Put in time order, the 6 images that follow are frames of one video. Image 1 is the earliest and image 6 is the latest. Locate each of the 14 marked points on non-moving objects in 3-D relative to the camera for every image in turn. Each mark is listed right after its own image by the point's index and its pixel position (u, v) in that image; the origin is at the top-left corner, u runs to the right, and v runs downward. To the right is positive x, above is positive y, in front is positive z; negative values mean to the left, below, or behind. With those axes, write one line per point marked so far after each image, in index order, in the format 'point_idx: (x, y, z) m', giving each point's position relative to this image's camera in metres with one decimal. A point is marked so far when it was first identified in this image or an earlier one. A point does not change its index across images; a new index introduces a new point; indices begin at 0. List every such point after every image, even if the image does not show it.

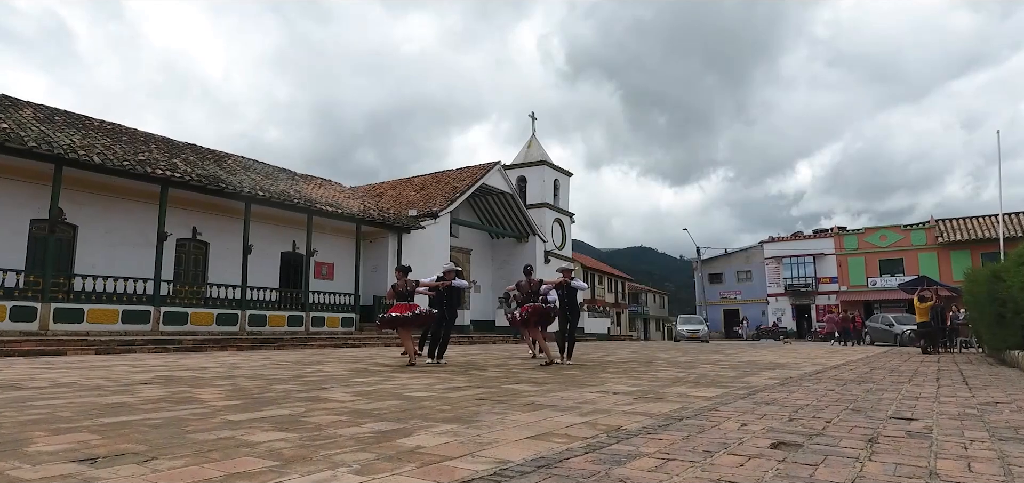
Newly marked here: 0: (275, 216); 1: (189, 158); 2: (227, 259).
0: (-6.9, +0.7, +18.8) m
1: (-8.7, +2.3, +17.3) m
2: (-7.8, -0.5, +17.7) m
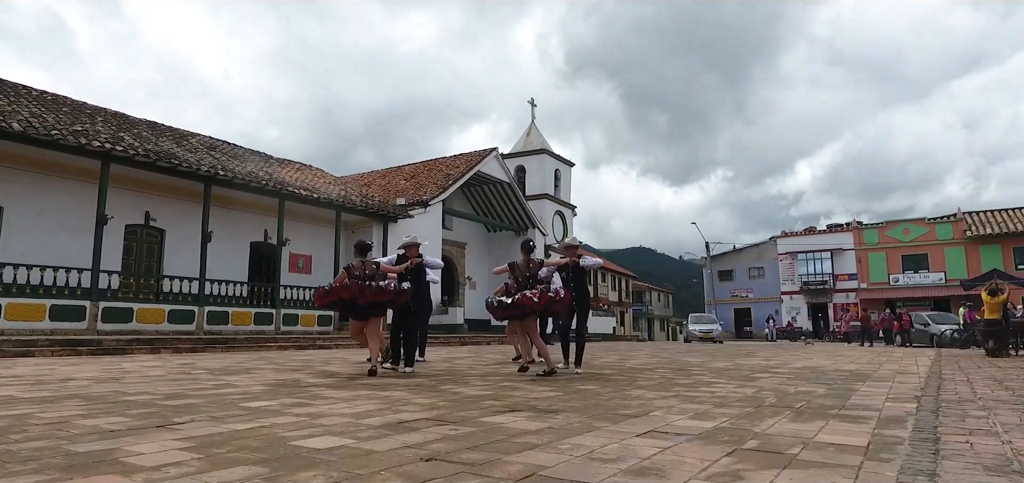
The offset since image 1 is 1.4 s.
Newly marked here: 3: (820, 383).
0: (-7.0, +1.0, +16.7) m
1: (-8.8, +2.6, +15.2) m
2: (-7.9, -0.2, +15.6) m
3: (+2.6, -1.2, +5.4) m
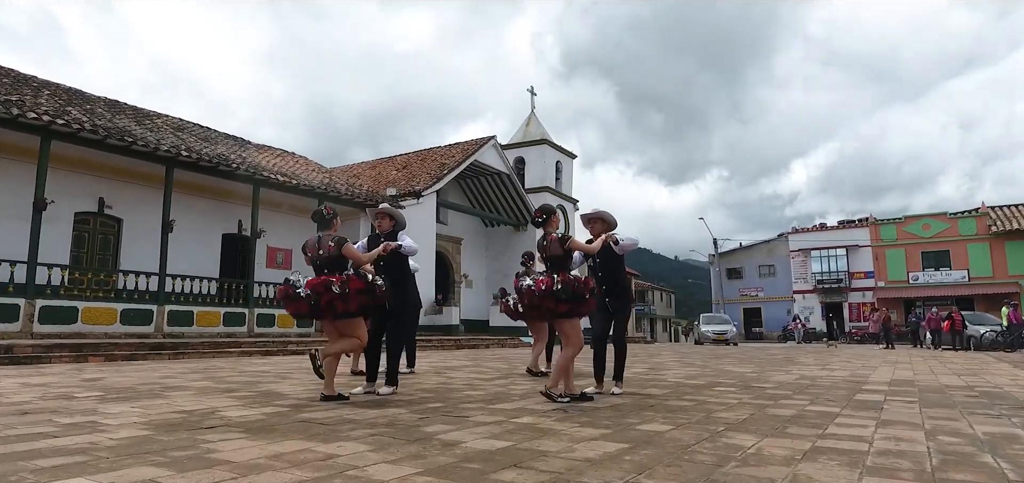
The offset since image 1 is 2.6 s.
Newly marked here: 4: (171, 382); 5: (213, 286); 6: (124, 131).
0: (-7.0, +1.2, +15.0) m
1: (-8.7, +2.8, +13.5) m
2: (-7.8, 0.0, +13.9) m
3: (+2.7, -1.0, +3.7) m
4: (-2.7, -1.1, +5.2) m
5: (-6.7, -1.0, +14.3) m
6: (-7.7, +2.2, +12.8) m
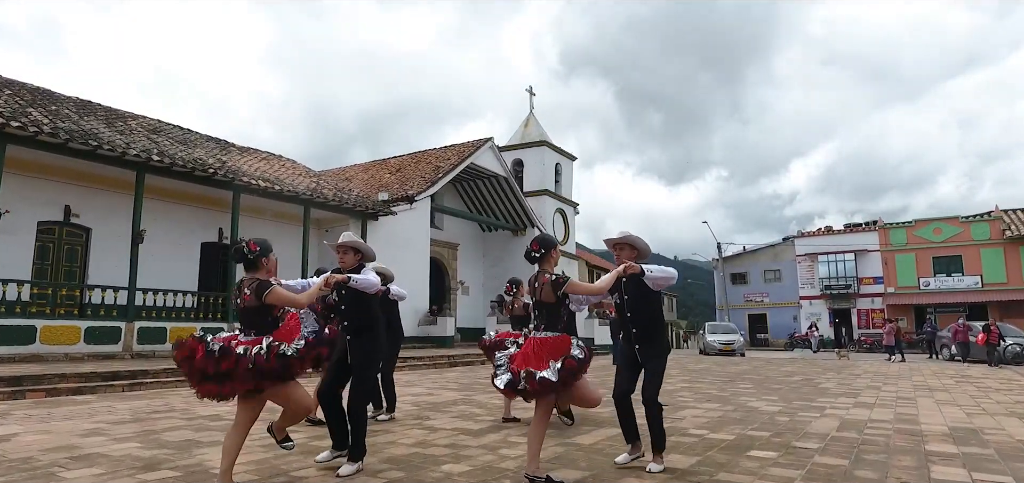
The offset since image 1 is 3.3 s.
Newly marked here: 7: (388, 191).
0: (-7.0, +1.0, +14.0) m
1: (-8.8, +2.6, +12.6) m
2: (-7.9, -0.2, +12.9) m
3: (+2.7, -1.2, +2.8) m
4: (-2.8, -1.3, +4.3) m
5: (-6.7, -1.2, +13.4) m
6: (-7.8, +2.0, +11.9) m
7: (-3.8, +1.6, +19.8) m
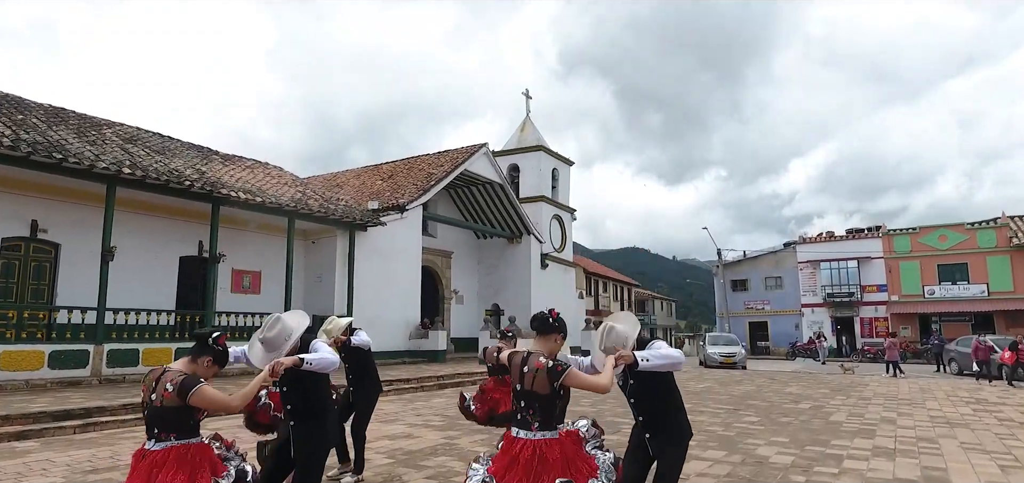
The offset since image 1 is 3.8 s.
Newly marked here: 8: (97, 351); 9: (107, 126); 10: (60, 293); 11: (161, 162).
0: (-7.2, +0.7, +13.4) m
1: (-8.9, +2.2, +11.9) m
2: (-8.1, -0.5, +12.3) m
3: (+2.5, -1.5, +2.2) m
4: (-2.9, -1.7, +3.6) m
5: (-6.9, -1.5, +12.7) m
6: (-7.9, +1.7, +11.2) m
7: (-4.0, +1.3, +19.1) m
8: (-7.1, -1.9, +11.1) m
9: (-8.7, +2.5, +13.8) m
10: (-8.3, -1.0, +11.8) m
11: (-7.2, +1.6, +13.1) m
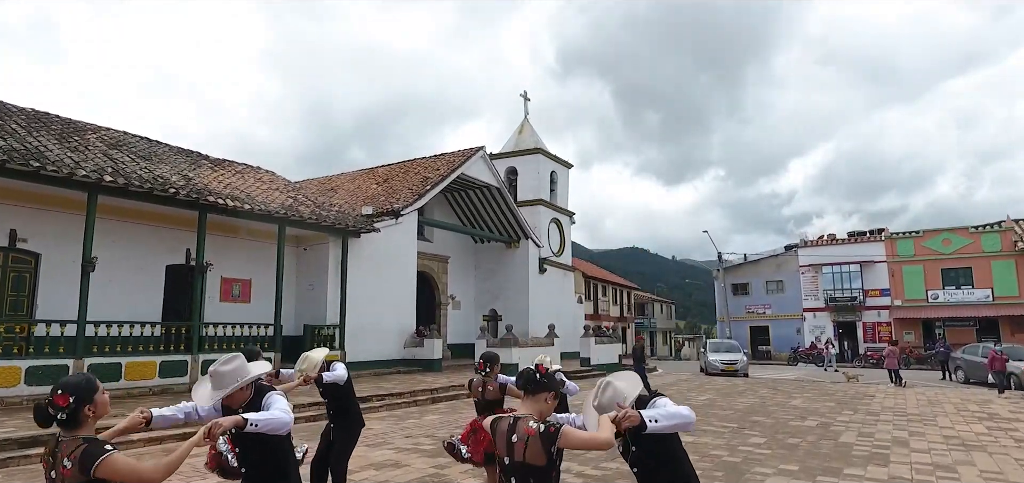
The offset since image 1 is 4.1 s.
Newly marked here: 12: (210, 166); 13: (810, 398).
0: (-7.3, +0.5, +13.0) m
1: (-9.0, +2.1, +11.5) m
2: (-8.1, -0.7, +11.9) m
3: (+2.5, -1.7, +1.8) m
4: (-3.0, -1.8, +3.2) m
5: (-7.0, -1.7, +12.3) m
6: (-8.0, +1.5, +10.8) m
7: (-4.0, +1.1, +18.7) m
8: (-7.2, -2.1, +10.7) m
9: (-8.8, +2.3, +13.4) m
10: (-8.4, -1.1, +11.4) m
11: (-7.2, +1.4, +12.7) m
12: (-7.2, +1.8, +15.5) m
13: (+6.4, -3.3, +13.7) m
